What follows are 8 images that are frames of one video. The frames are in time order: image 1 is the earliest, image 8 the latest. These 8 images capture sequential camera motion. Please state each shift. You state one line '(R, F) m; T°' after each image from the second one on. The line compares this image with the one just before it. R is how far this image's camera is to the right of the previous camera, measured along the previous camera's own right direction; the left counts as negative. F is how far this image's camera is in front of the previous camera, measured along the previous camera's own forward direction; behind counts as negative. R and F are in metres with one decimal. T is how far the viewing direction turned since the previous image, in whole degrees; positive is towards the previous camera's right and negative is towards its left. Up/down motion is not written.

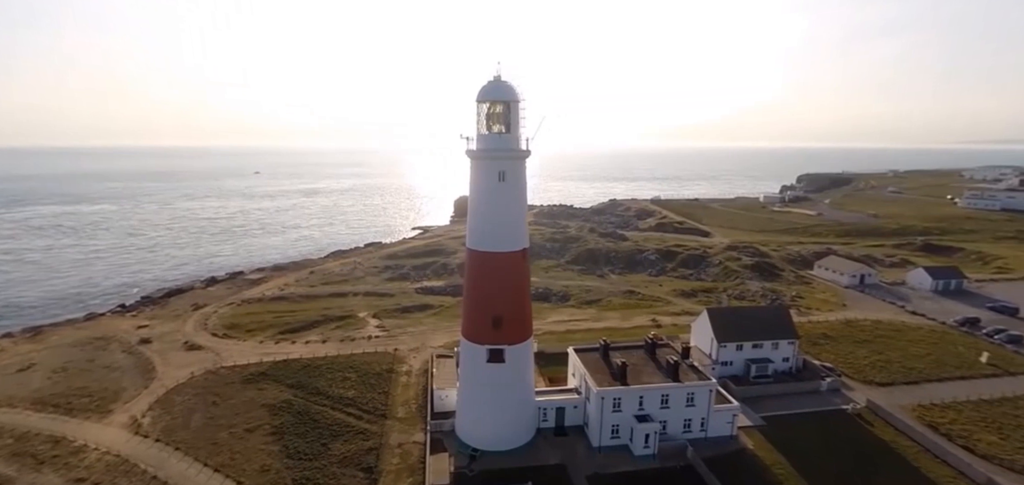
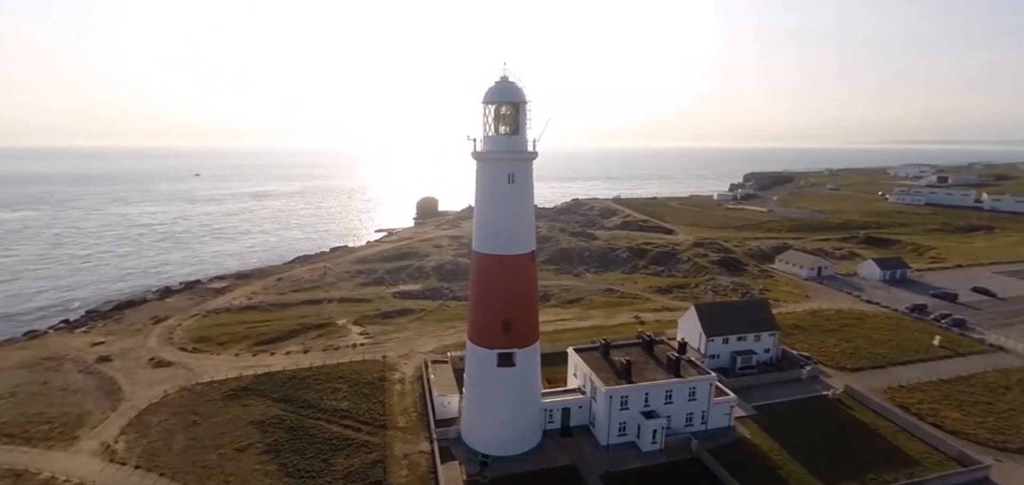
(-2.3, +0.3) m; +6°
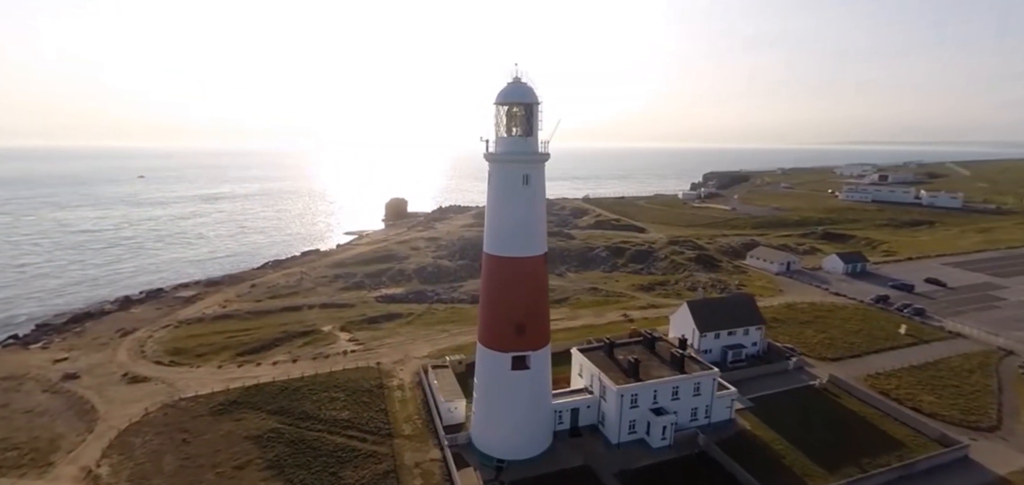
(-2.1, +0.2) m; +5°
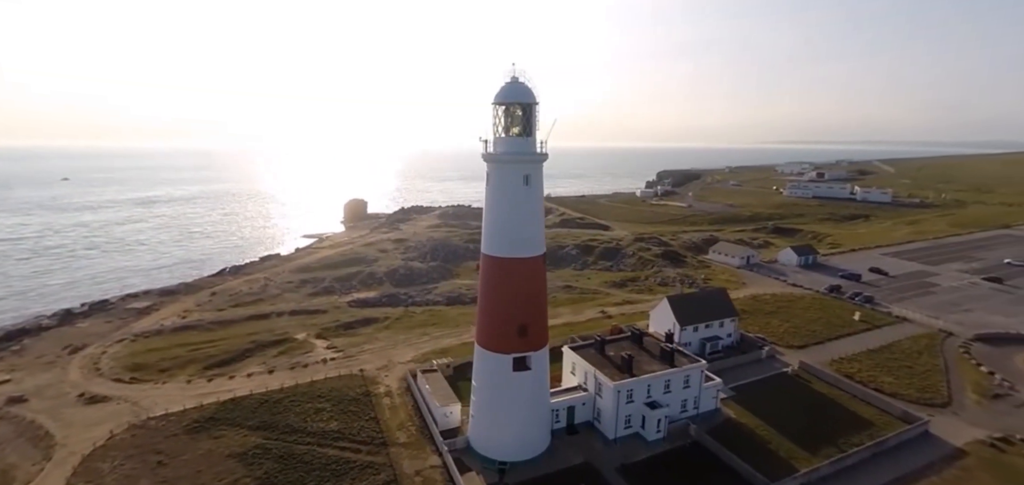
(-1.8, +0.2) m; +6°
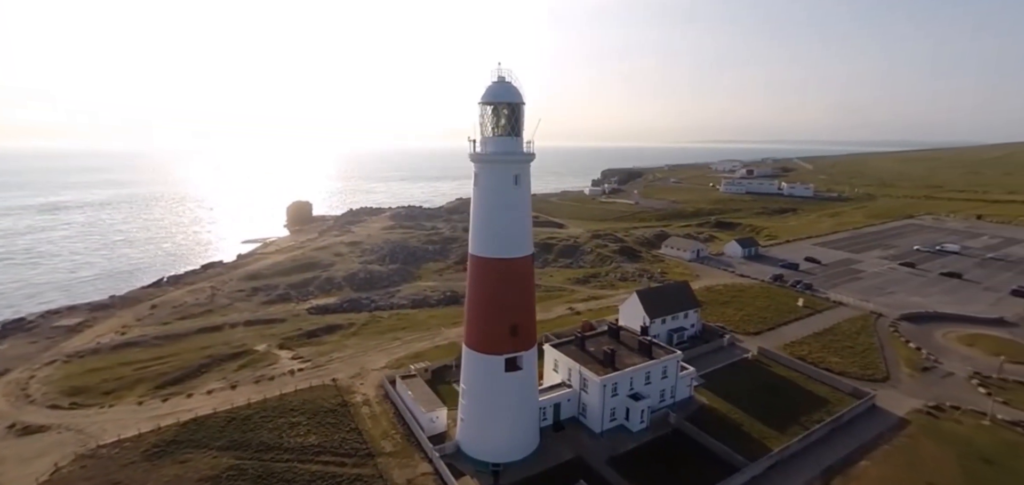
(-1.8, +0.2) m; +7°
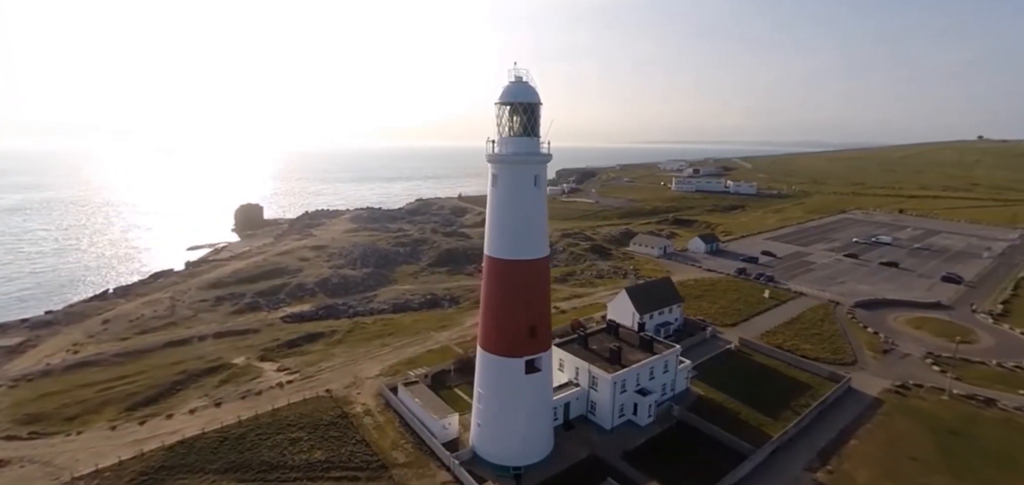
(-2.8, +0.3) m; +6°
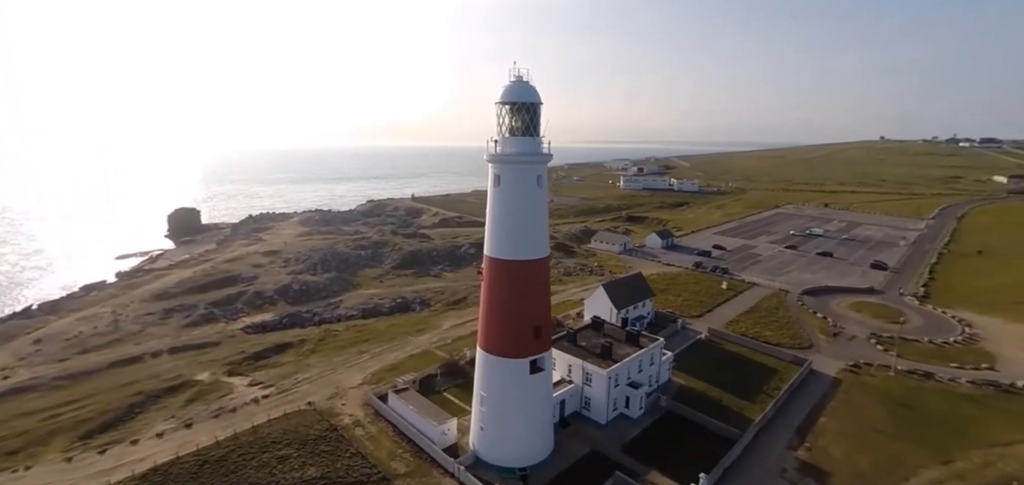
(-2.3, +0.3) m; +7°
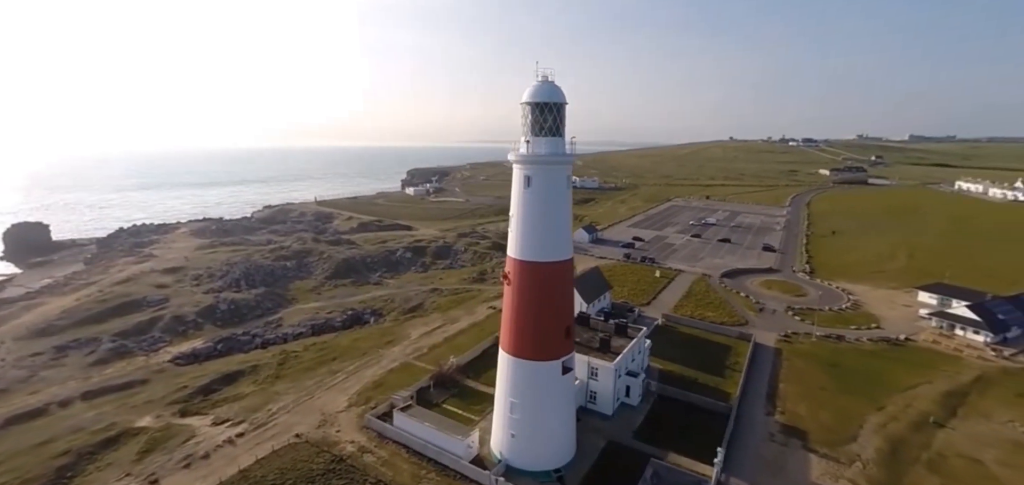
(-5.3, +1.1) m; +13°
